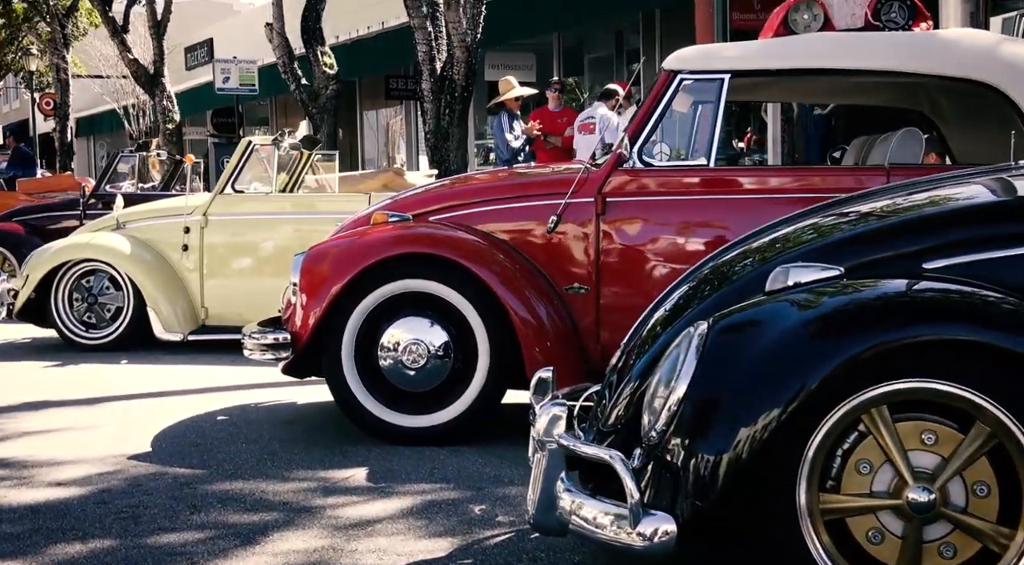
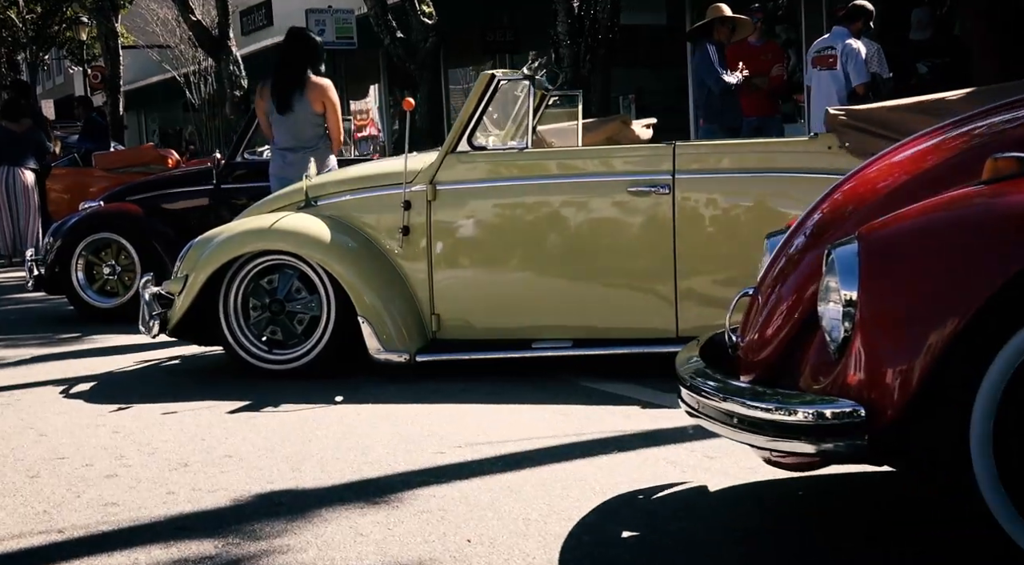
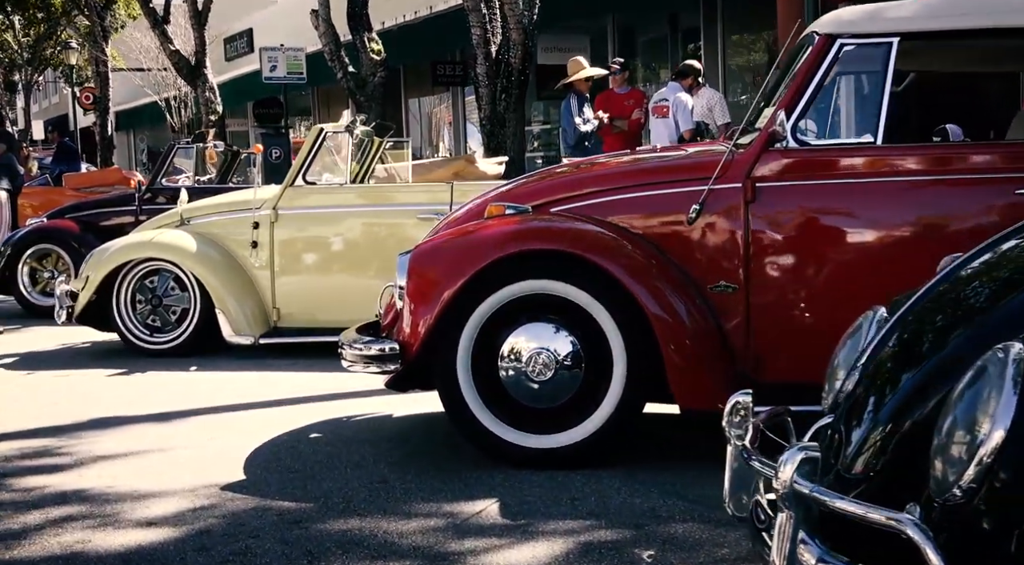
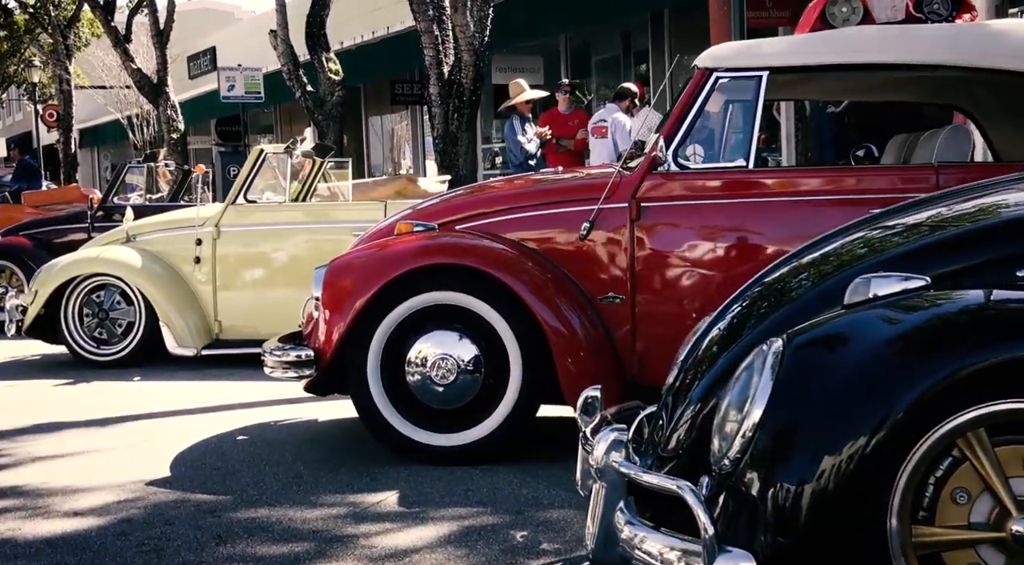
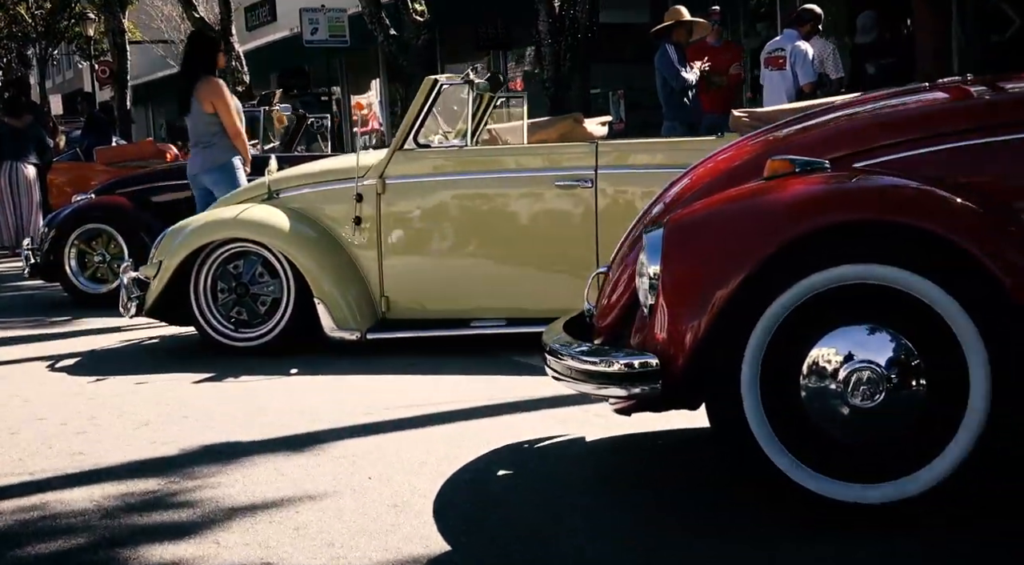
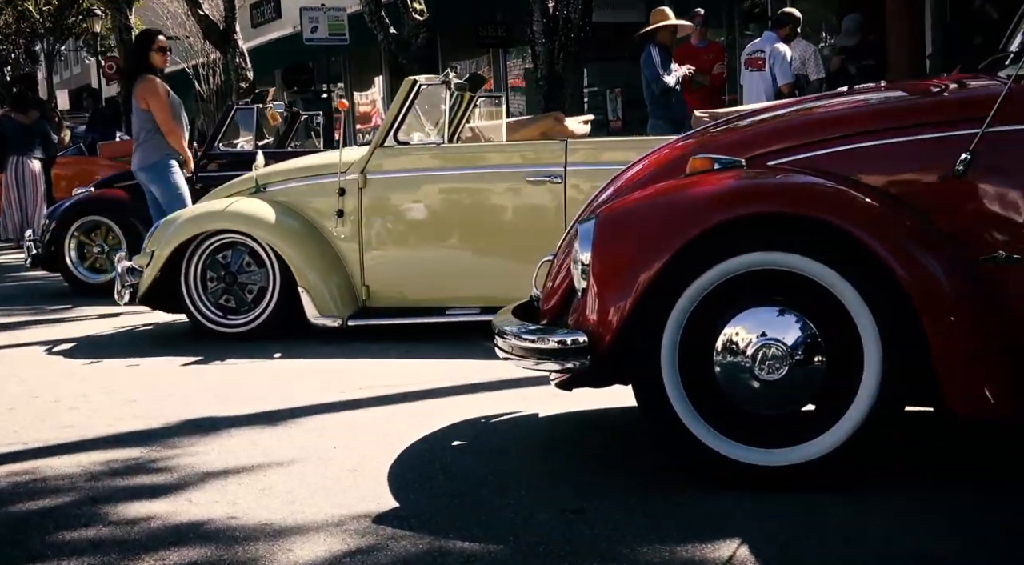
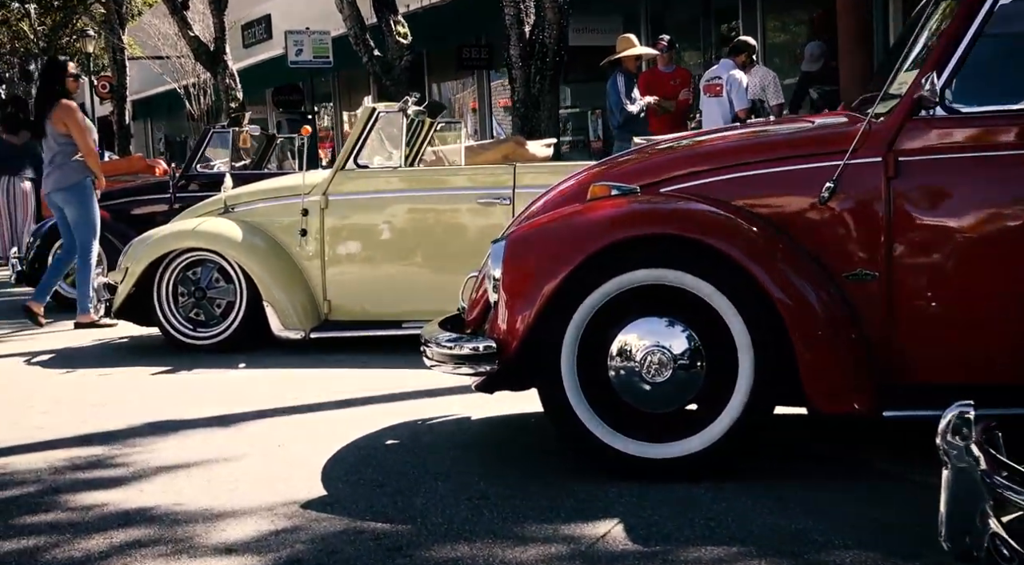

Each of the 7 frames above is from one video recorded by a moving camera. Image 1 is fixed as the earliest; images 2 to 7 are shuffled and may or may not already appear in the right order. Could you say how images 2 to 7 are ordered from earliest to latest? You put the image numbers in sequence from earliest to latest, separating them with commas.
4, 3, 7, 6, 5, 2
